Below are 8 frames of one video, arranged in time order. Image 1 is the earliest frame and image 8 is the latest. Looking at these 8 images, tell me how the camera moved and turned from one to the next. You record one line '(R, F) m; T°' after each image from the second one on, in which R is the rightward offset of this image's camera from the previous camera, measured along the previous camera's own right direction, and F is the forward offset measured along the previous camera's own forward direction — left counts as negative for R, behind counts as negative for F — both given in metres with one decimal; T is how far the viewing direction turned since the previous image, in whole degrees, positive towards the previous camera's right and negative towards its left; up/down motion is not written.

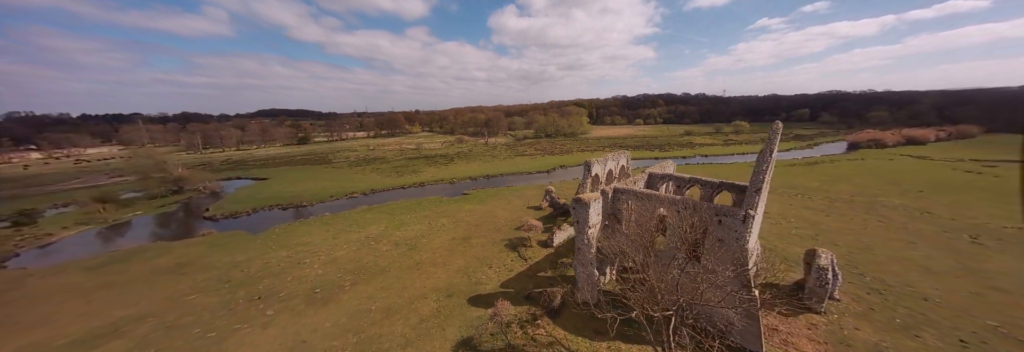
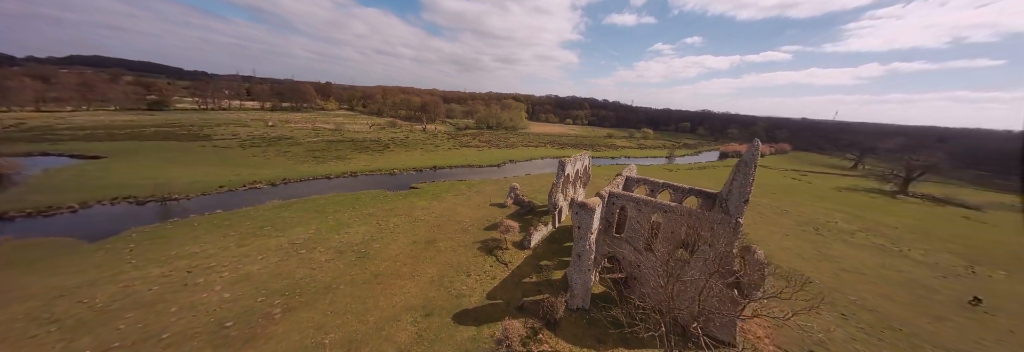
(-2.5, +1.5) m; +14°
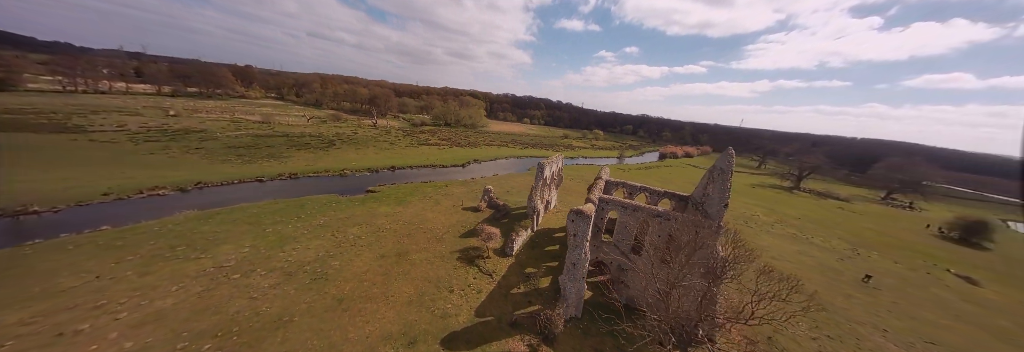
(-1.4, +0.8) m; +9°
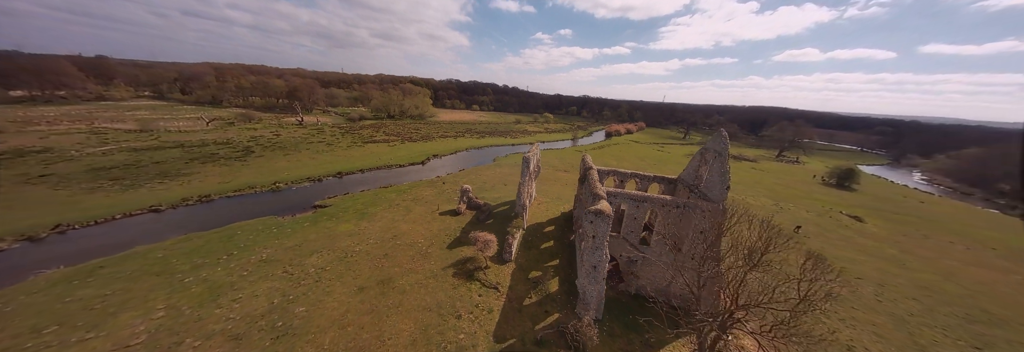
(-2.0, +1.5) m; +10°
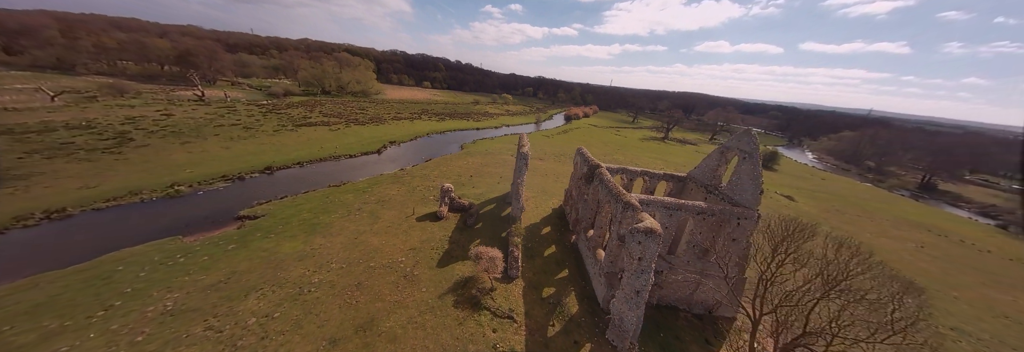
(-2.6, +2.7) m; +10°
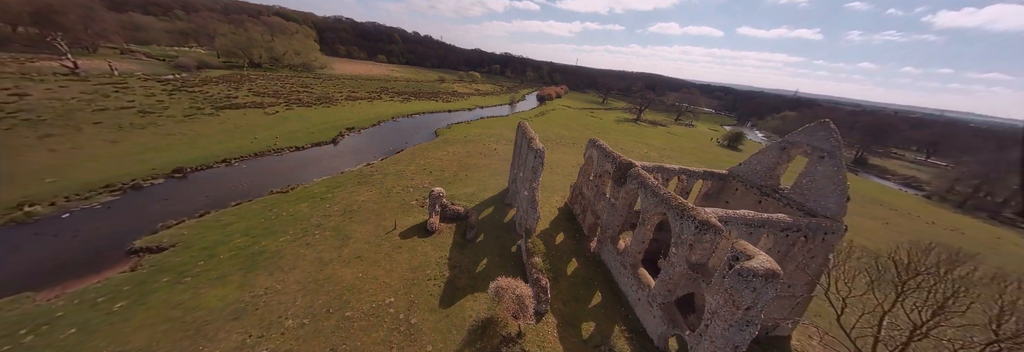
(-2.5, +3.6) m; +8°
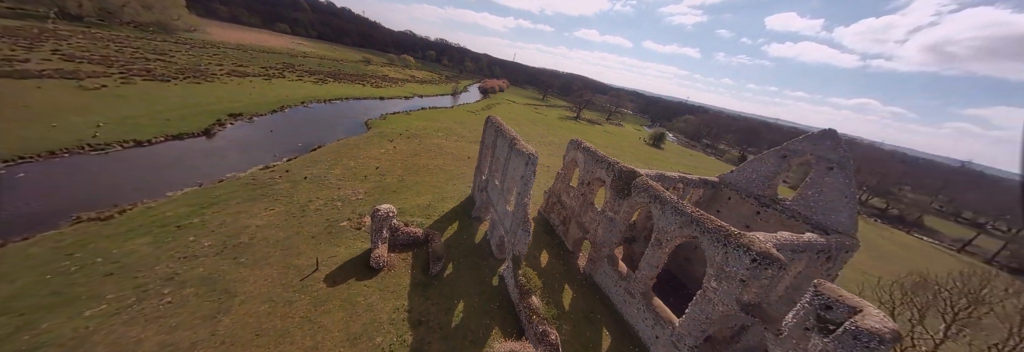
(-1.7, +3.5) m; +14°
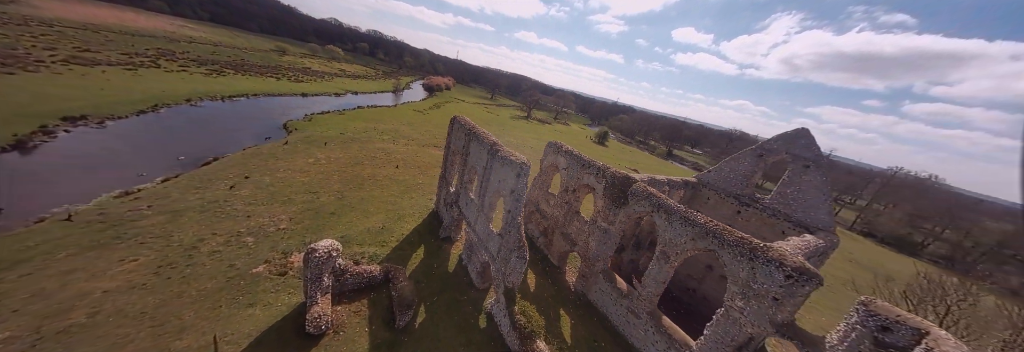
(-1.2, +2.1) m; +11°
